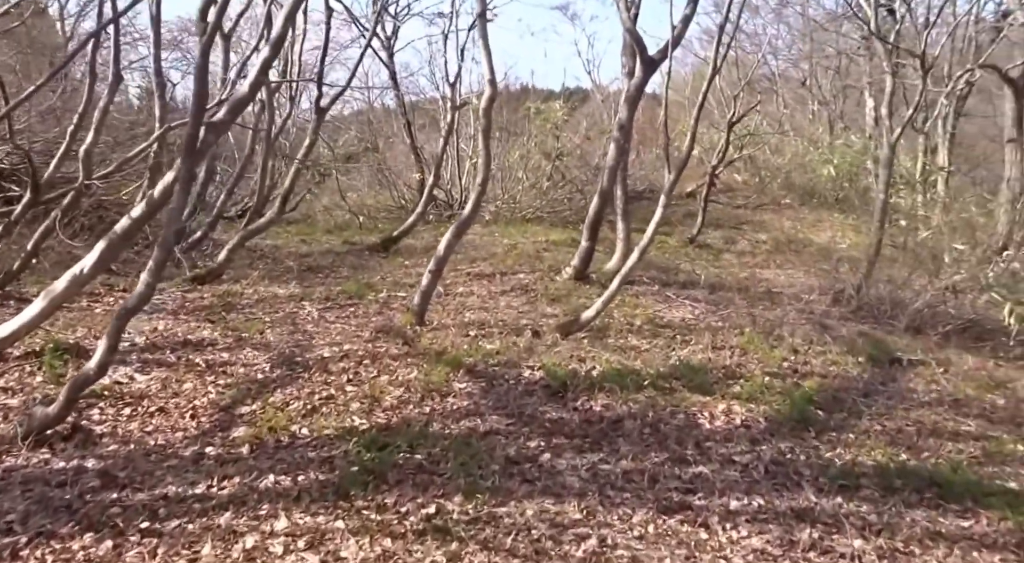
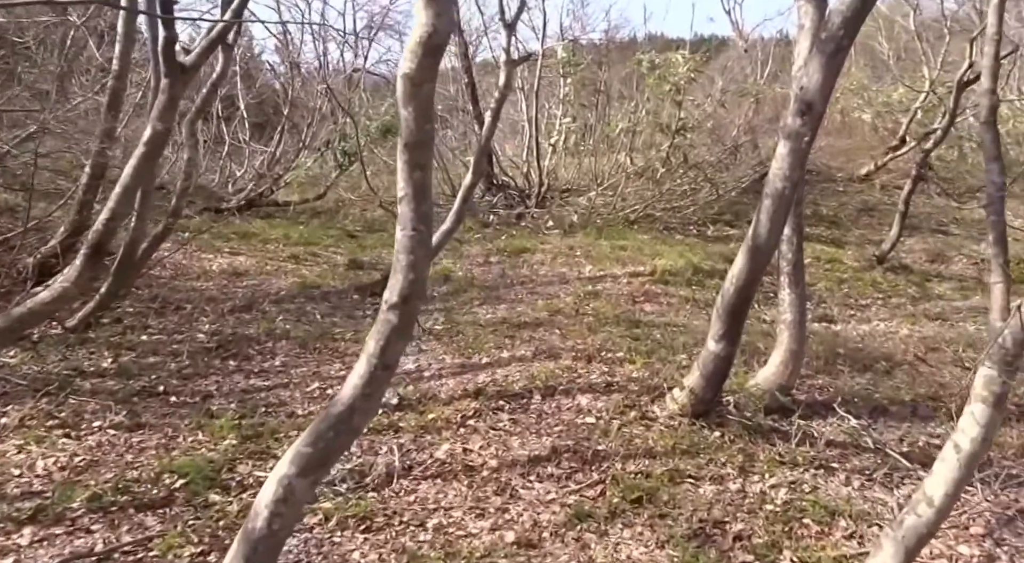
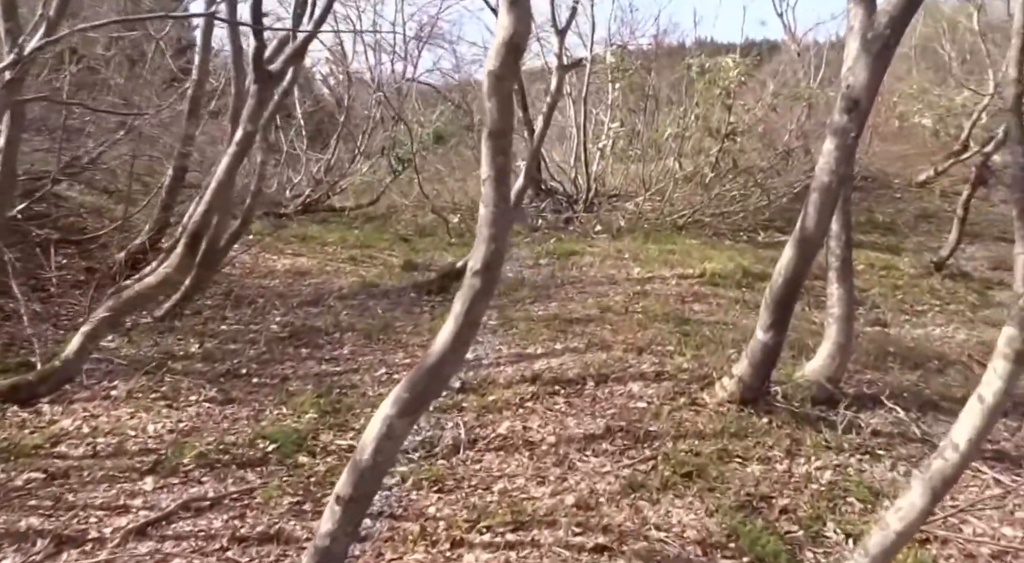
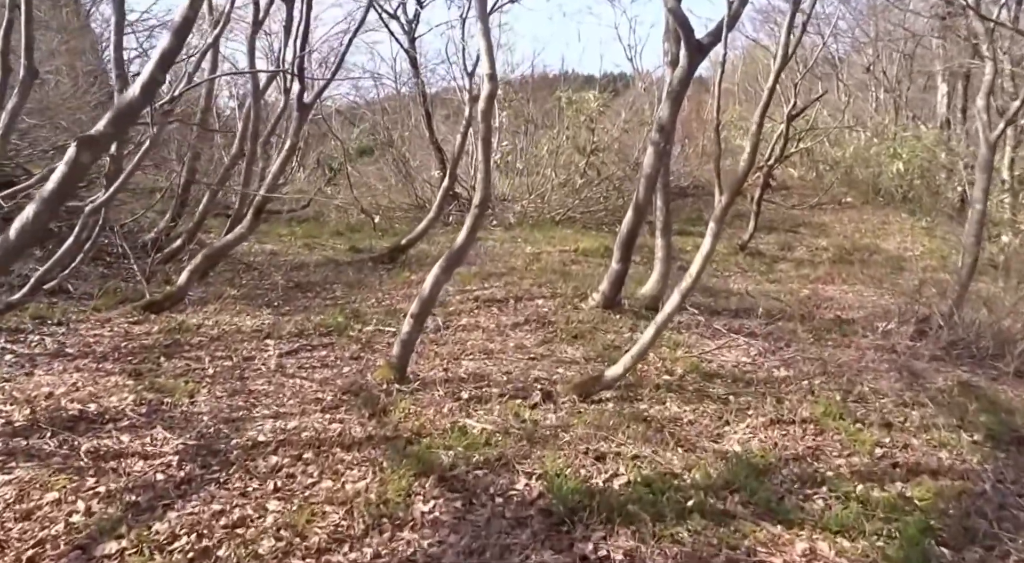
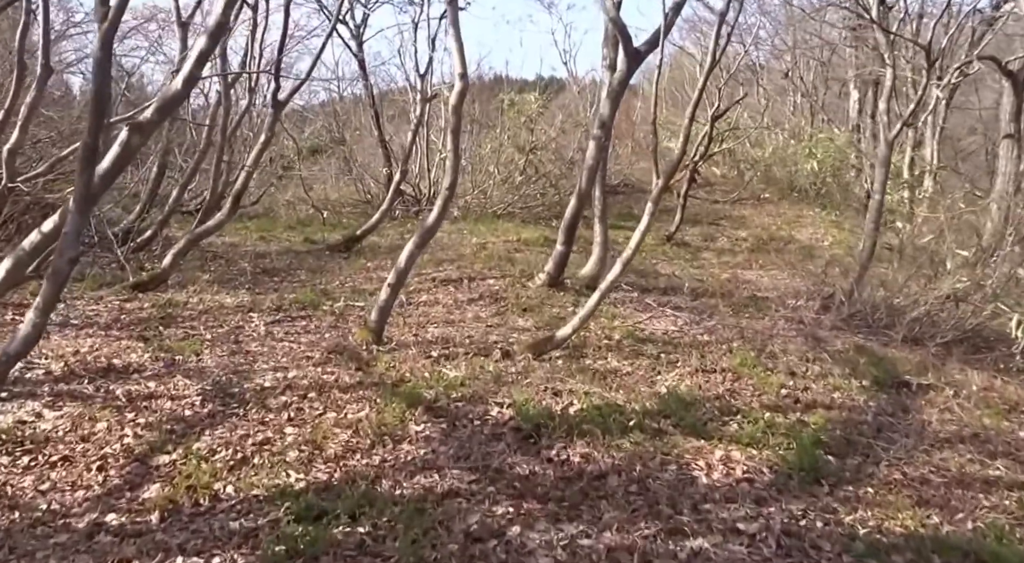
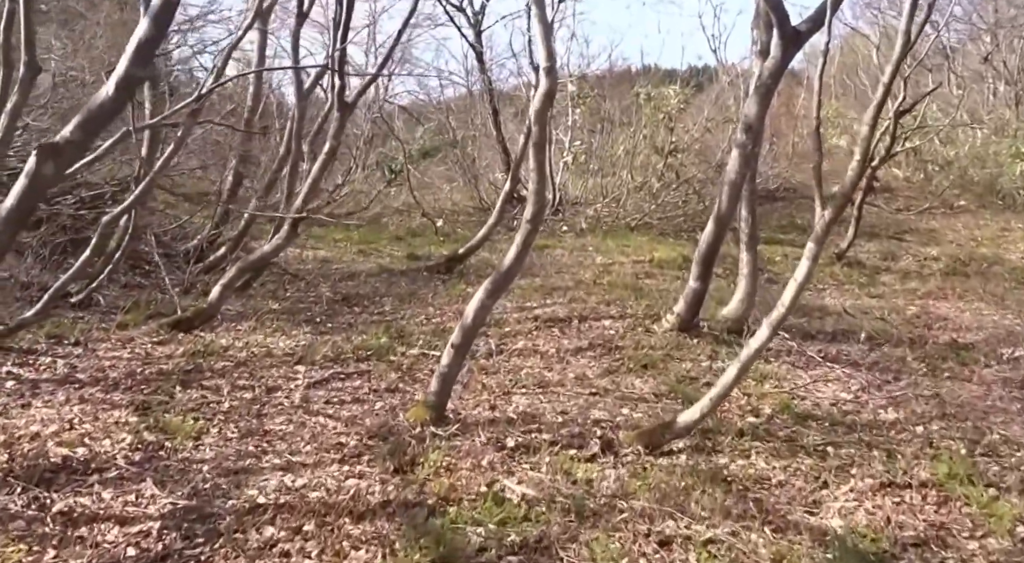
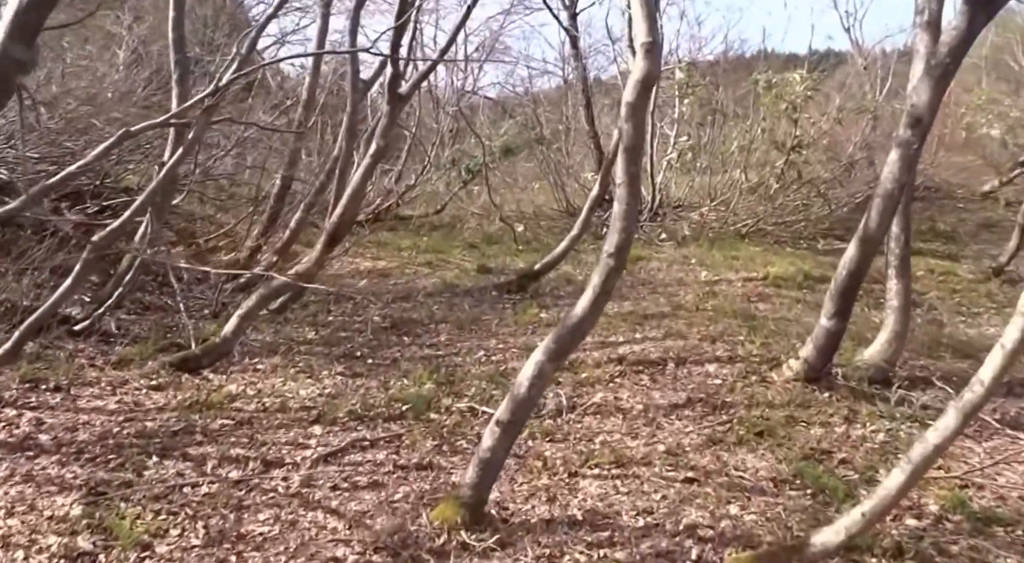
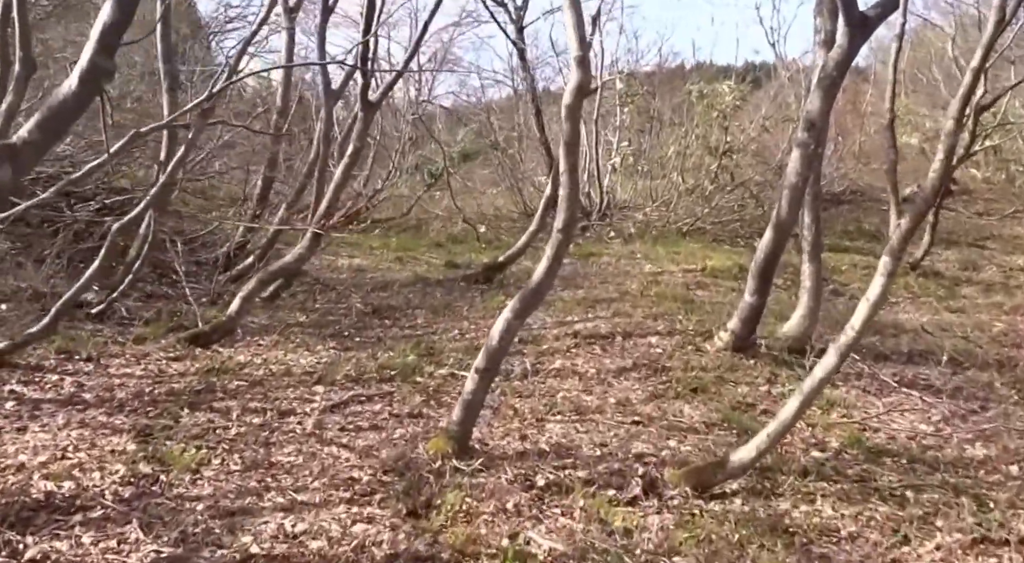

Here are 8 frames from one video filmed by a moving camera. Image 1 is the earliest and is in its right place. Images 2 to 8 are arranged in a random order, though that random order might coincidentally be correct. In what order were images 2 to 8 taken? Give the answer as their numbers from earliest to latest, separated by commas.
5, 4, 6, 8, 7, 3, 2
